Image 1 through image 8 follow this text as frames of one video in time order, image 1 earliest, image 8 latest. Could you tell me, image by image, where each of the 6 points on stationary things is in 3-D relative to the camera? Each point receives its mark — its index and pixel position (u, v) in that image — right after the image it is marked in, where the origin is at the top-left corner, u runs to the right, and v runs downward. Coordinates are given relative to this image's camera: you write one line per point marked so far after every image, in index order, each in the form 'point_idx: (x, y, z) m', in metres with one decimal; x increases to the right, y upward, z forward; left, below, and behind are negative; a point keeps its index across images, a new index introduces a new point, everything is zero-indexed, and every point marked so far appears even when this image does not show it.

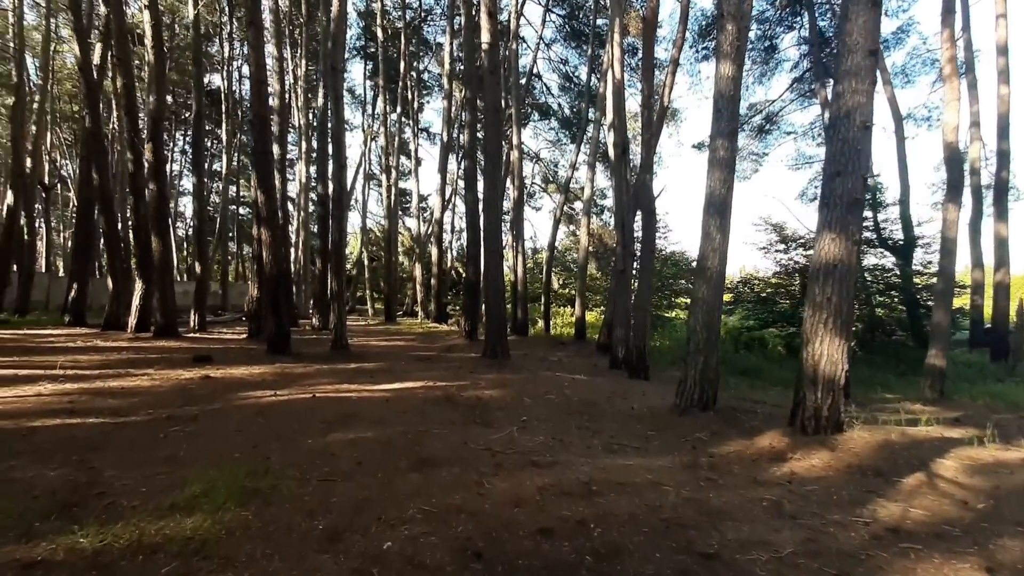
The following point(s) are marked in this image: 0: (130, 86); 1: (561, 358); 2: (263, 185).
0: (-11.1, +5.8, +14.7) m
1: (+1.6, -2.2, +15.5) m
2: (-5.6, +2.3, +11.2) m
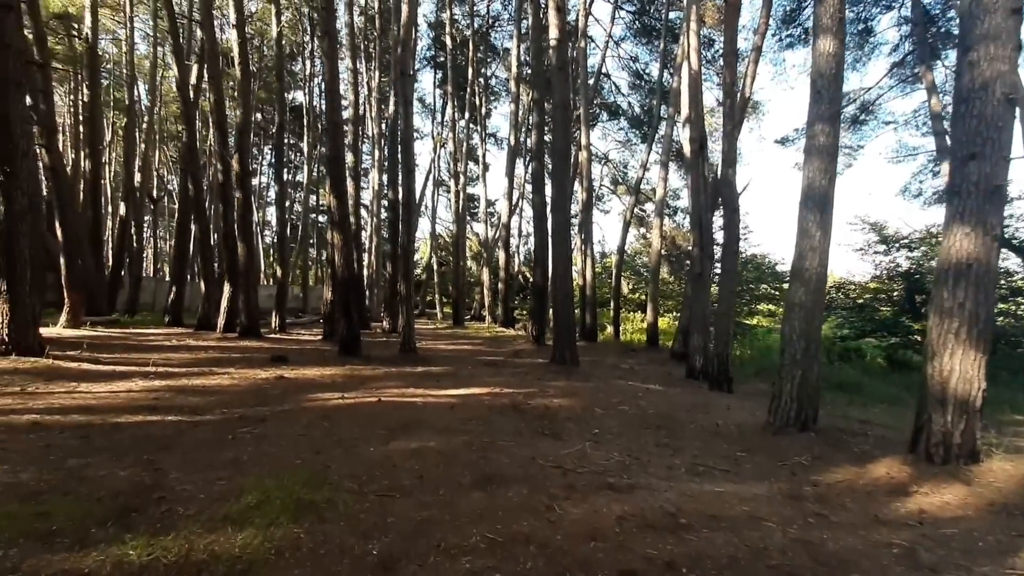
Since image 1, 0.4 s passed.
0: (-9.1, +5.7, +15.7) m
1: (+3.6, -2.3, +14.7) m
2: (-4.0, +2.3, +11.5) m
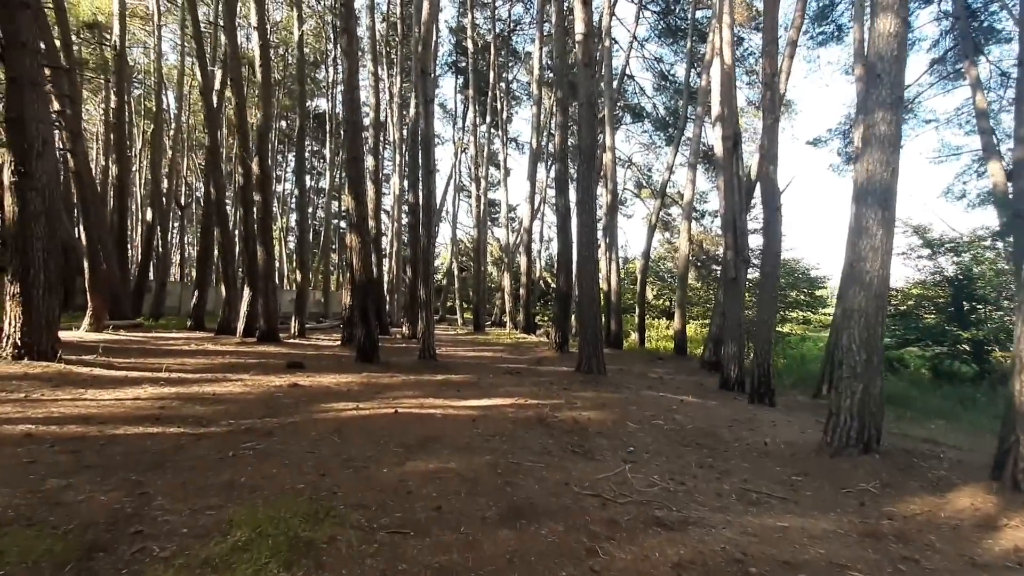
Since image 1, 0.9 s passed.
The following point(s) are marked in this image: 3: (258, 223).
0: (-8.4, +5.6, +15.6) m
1: (+4.2, -2.5, +14.0) m
2: (-3.5, +2.2, +11.1) m
3: (-7.6, +2.0, +14.9) m
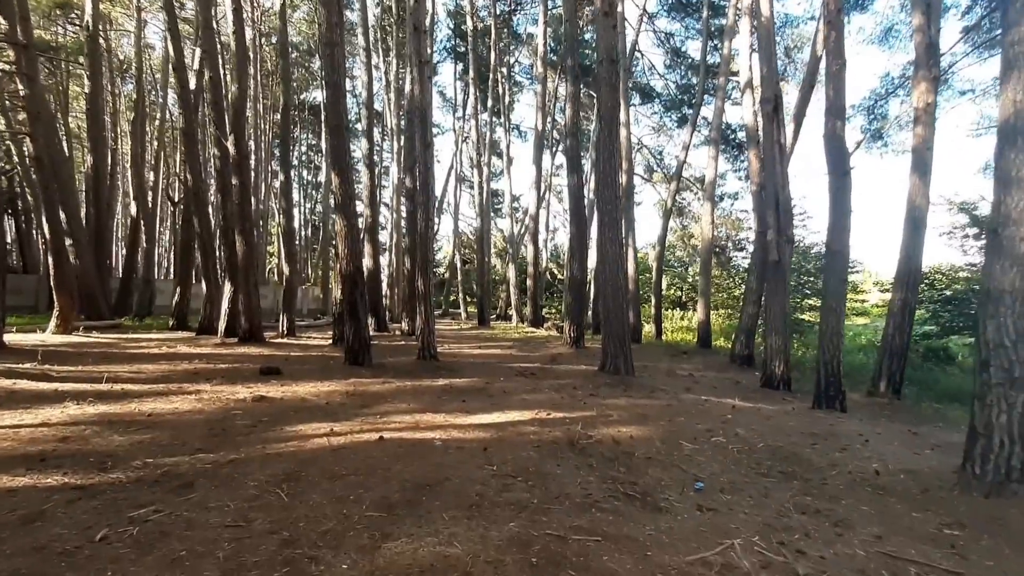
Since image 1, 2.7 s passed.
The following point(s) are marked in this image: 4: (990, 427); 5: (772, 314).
0: (-8.2, +5.7, +14.0) m
1: (+4.5, -2.1, +12.4) m
2: (-3.3, +2.4, +9.5) m
3: (-7.4, +2.1, +13.4) m
4: (+4.1, -1.2, +4.3) m
5: (+5.8, -0.6, +11.1) m
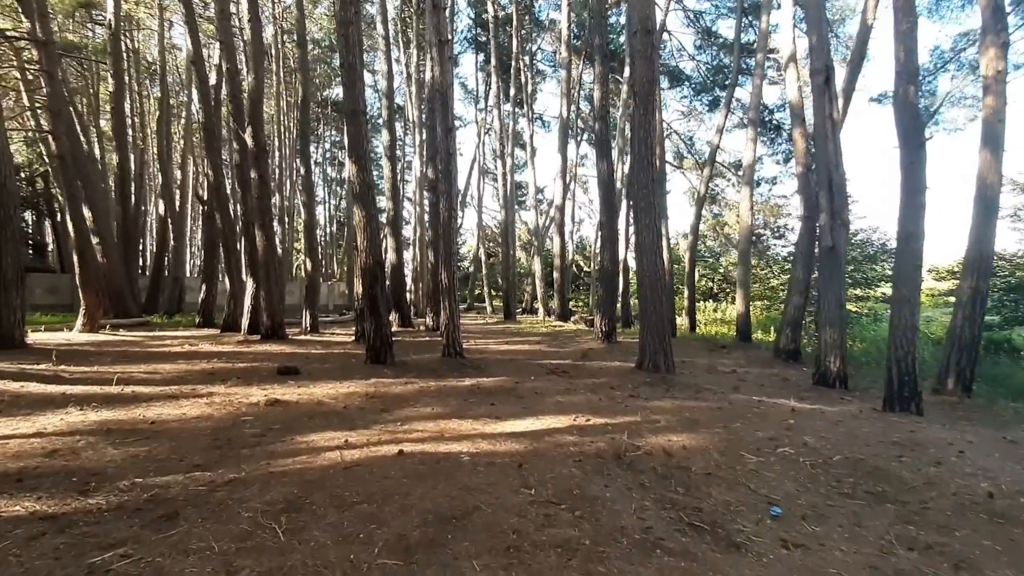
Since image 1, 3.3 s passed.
0: (-7.5, +5.8, +13.6) m
1: (+5.2, -1.9, +11.6) m
2: (-2.8, +2.4, +9.0) m
3: (-6.7, +2.2, +13.0) m
4: (+4.4, -1.1, +3.4) m
5: (+6.4, -0.3, +10.2) m
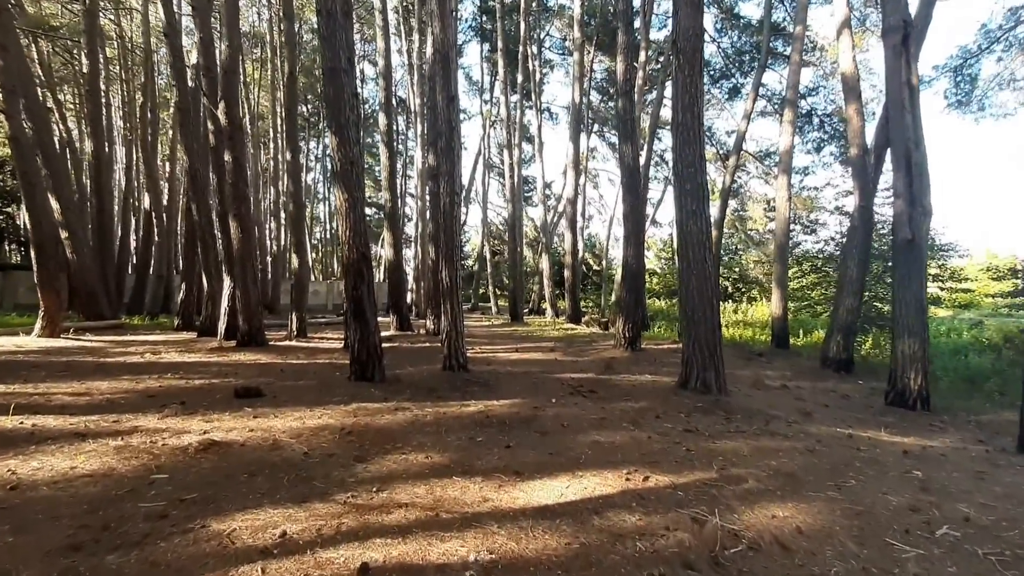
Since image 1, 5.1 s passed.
0: (-7.2, +5.8, +12.0) m
1: (+5.4, -1.9, +9.9) m
2: (-2.6, +2.4, +7.3) m
3: (-6.4, +2.2, +11.4) m
4: (+4.5, -1.1, +1.7) m
5: (+6.6, -0.3, +8.5) m
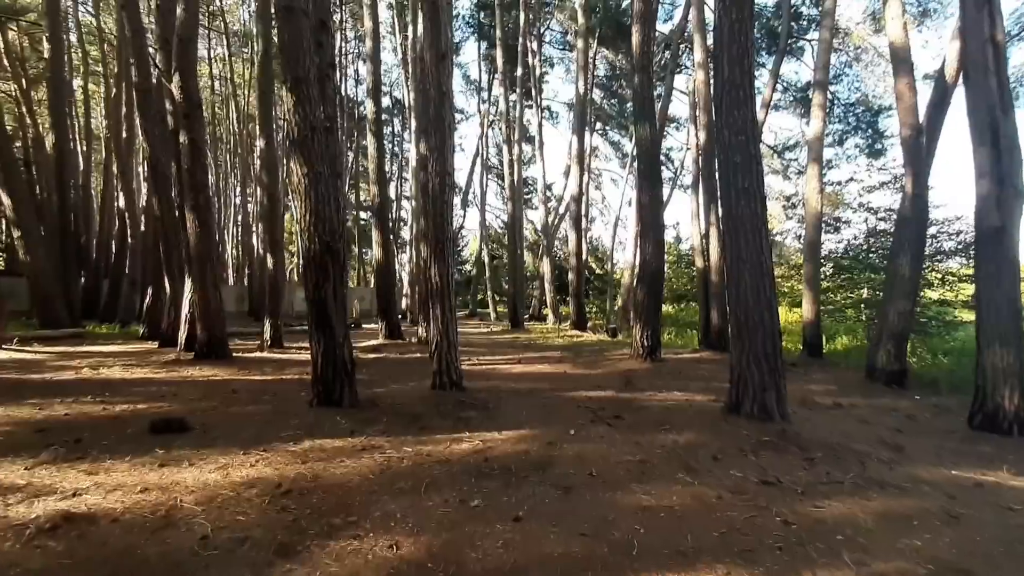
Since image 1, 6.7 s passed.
0: (-7.2, +5.8, +10.5) m
1: (+5.5, -1.9, +8.3) m
2: (-2.5, +2.4, +5.8) m
3: (-6.4, +2.2, +9.9) m
4: (+4.6, -1.0, +0.2) m
5: (+6.6, -0.3, +7.0) m
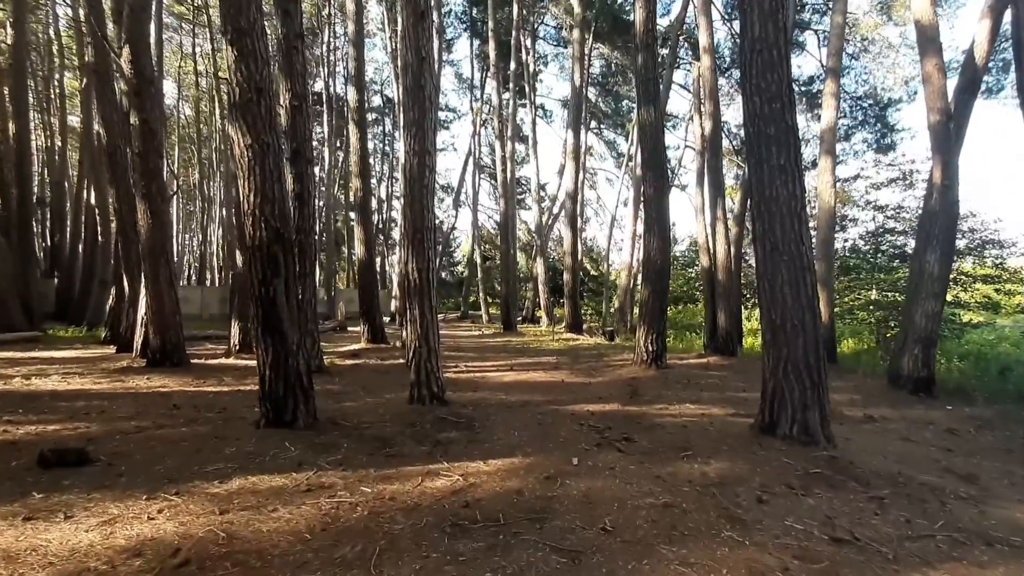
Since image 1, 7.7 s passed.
0: (-7.4, +5.8, +9.5) m
1: (+5.4, -1.9, +7.4) m
2: (-2.6, +2.5, +4.8) m
3: (-6.5, +2.2, +8.8) m
4: (+4.6, -0.9, -0.7) m
5: (+6.5, -0.3, +6.1) m
